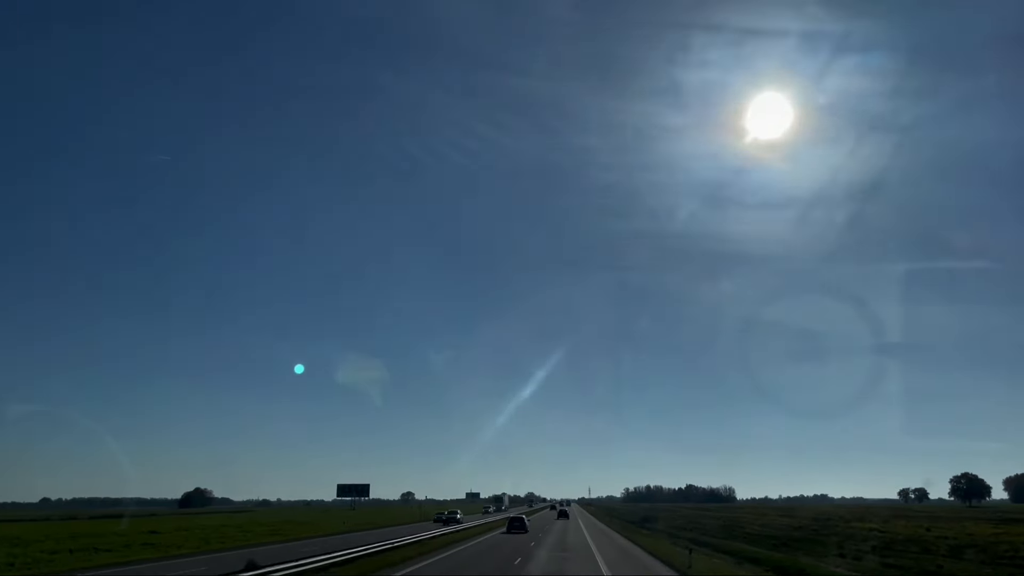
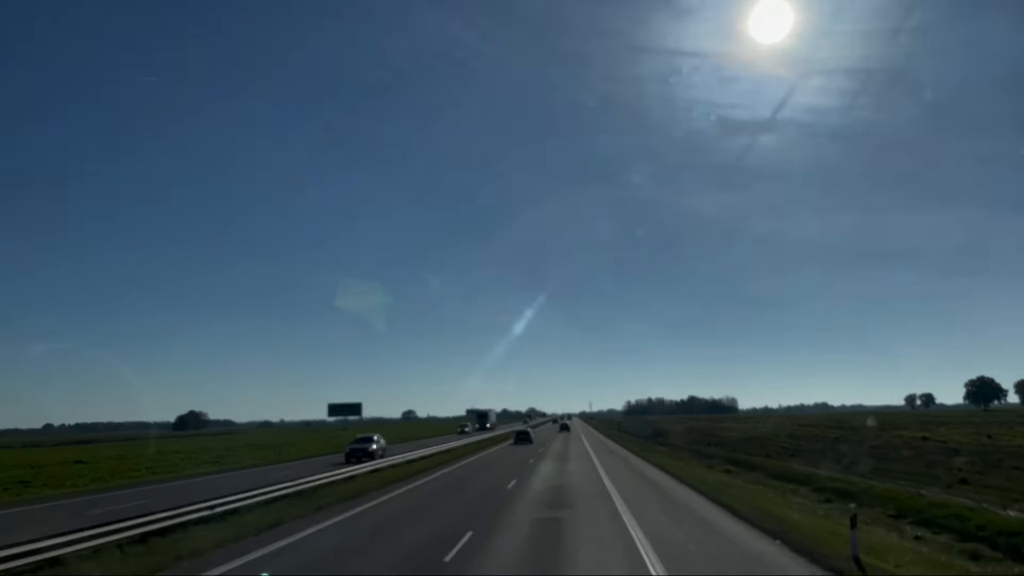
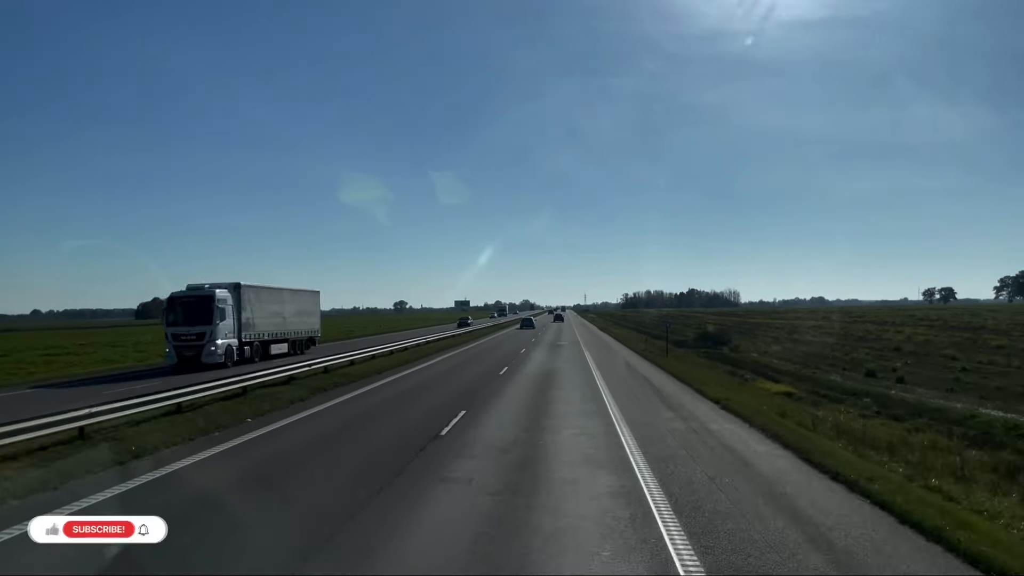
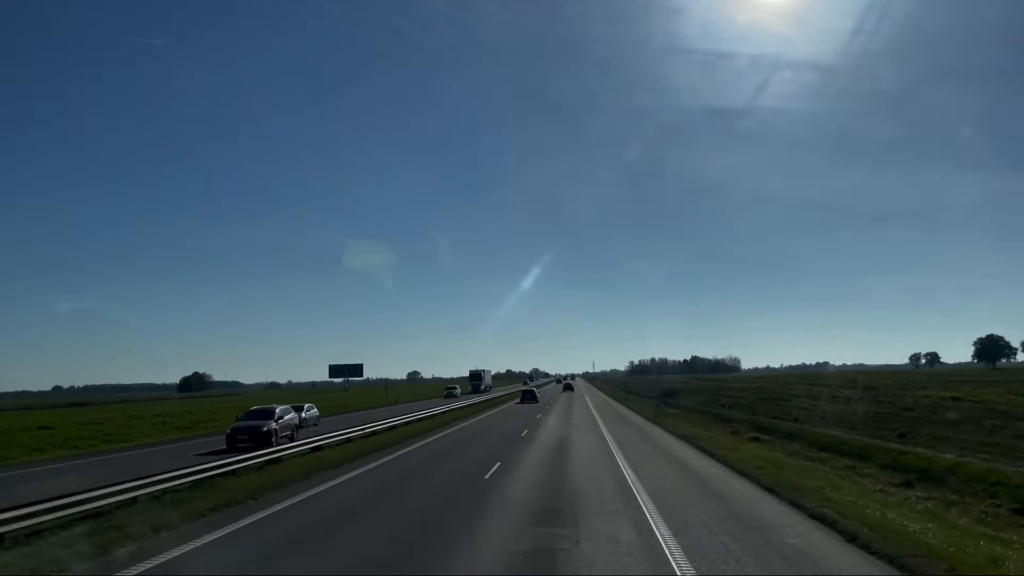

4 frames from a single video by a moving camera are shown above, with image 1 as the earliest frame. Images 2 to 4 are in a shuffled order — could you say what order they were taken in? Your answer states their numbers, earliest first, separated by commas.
2, 4, 3
